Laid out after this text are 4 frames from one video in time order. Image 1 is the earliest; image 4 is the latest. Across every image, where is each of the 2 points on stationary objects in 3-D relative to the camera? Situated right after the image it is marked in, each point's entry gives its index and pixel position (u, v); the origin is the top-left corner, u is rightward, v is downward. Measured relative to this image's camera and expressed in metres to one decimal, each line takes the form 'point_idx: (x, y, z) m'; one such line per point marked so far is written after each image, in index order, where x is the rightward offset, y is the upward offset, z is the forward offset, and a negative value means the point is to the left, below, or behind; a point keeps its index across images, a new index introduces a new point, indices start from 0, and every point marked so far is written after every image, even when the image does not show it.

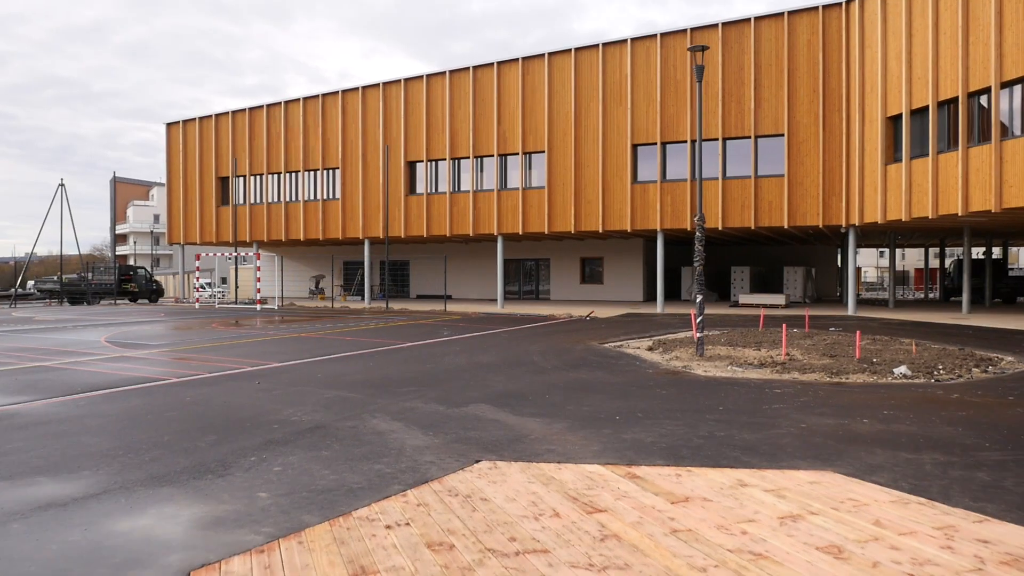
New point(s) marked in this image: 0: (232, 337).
0: (-6.9, -1.2, +17.1) m
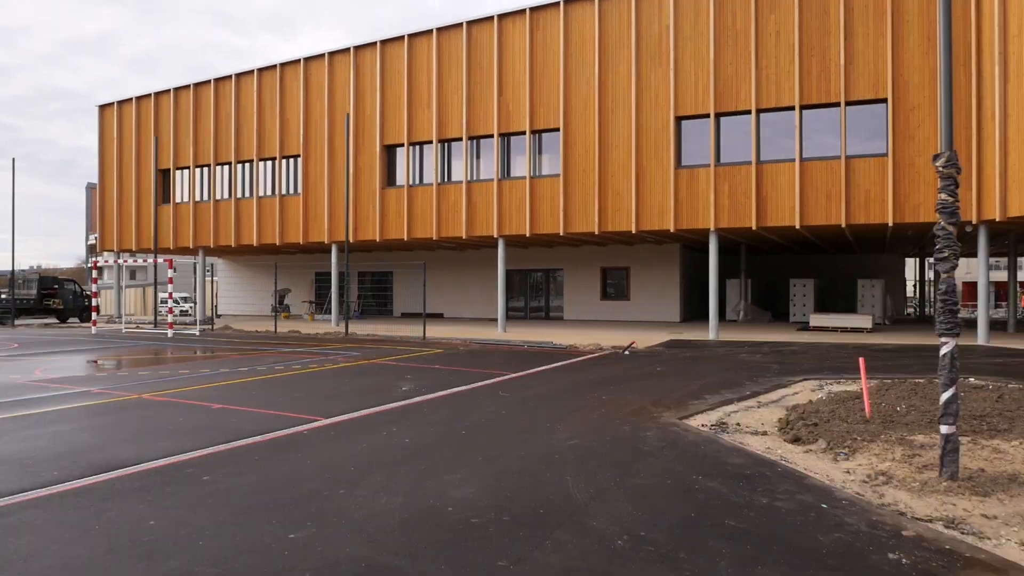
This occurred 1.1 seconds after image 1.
0: (-6.8, -1.6, +10.2) m
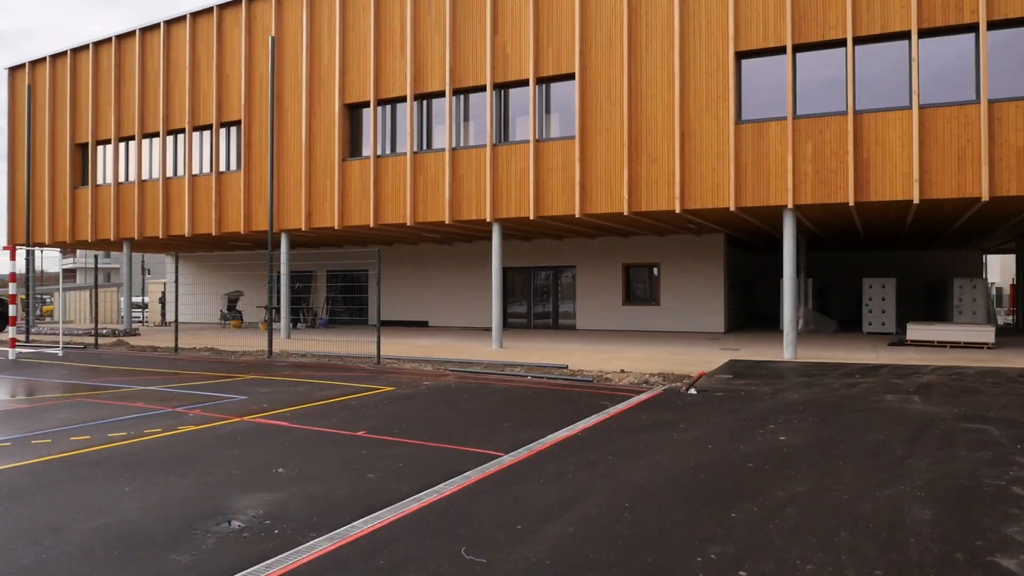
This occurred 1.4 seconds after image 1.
0: (-6.9, -1.5, +4.4) m
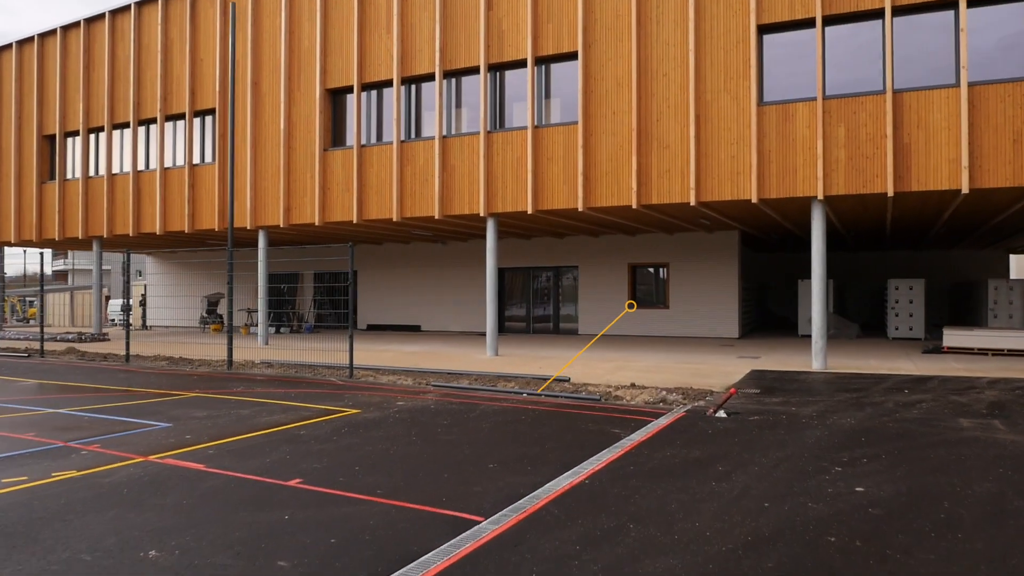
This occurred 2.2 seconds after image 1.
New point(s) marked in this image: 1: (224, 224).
0: (-7.0, -1.5, +2.7) m
1: (-8.0, +1.8, +19.6) m
